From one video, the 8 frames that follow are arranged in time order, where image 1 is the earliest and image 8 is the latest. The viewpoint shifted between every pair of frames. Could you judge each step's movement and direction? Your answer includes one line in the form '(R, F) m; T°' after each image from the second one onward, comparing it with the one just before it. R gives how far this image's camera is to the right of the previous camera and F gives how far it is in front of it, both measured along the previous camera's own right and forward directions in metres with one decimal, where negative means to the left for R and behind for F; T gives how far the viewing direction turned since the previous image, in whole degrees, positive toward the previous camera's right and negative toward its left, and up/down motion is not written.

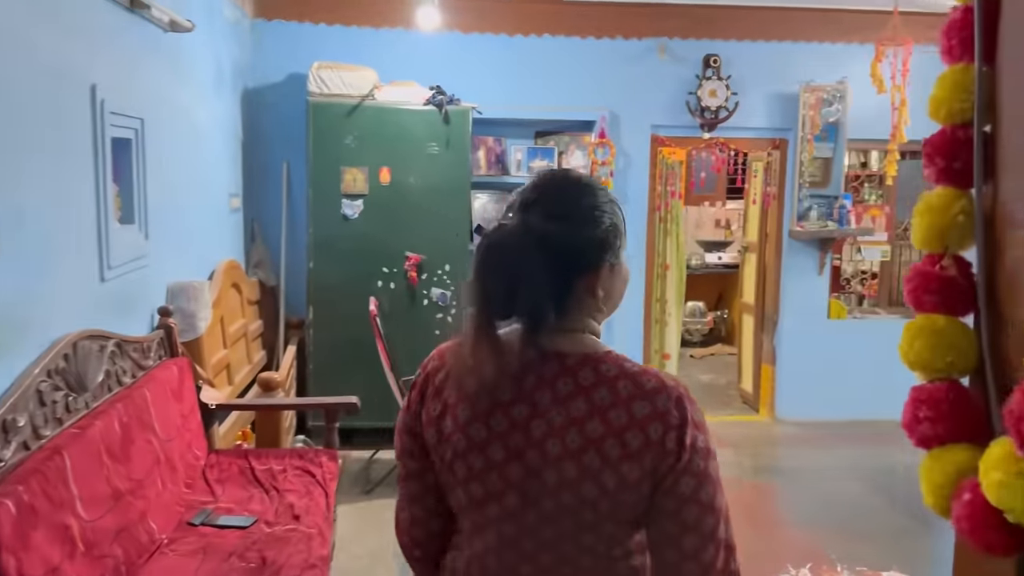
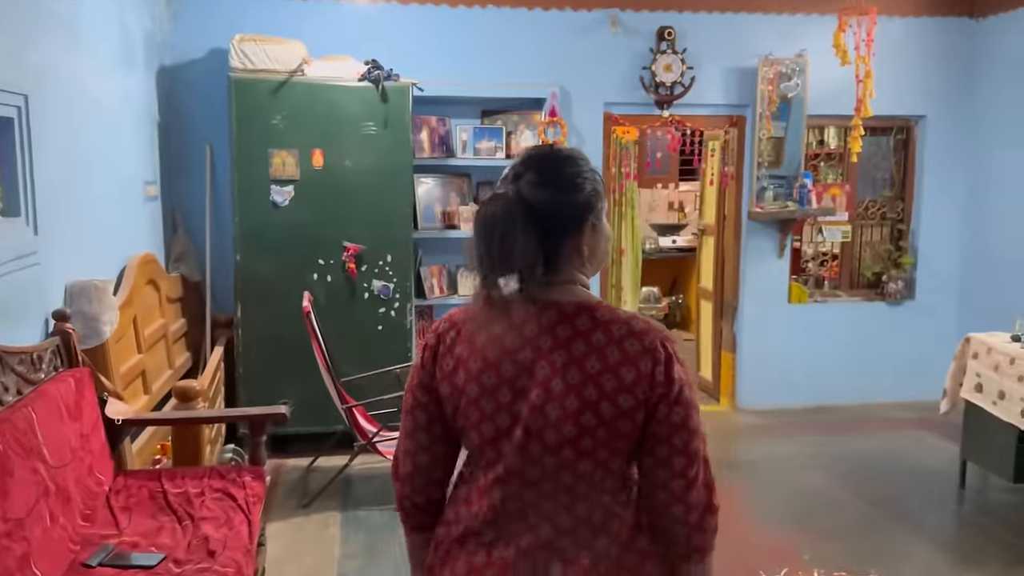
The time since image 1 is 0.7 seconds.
(0.0, +0.3) m; +3°
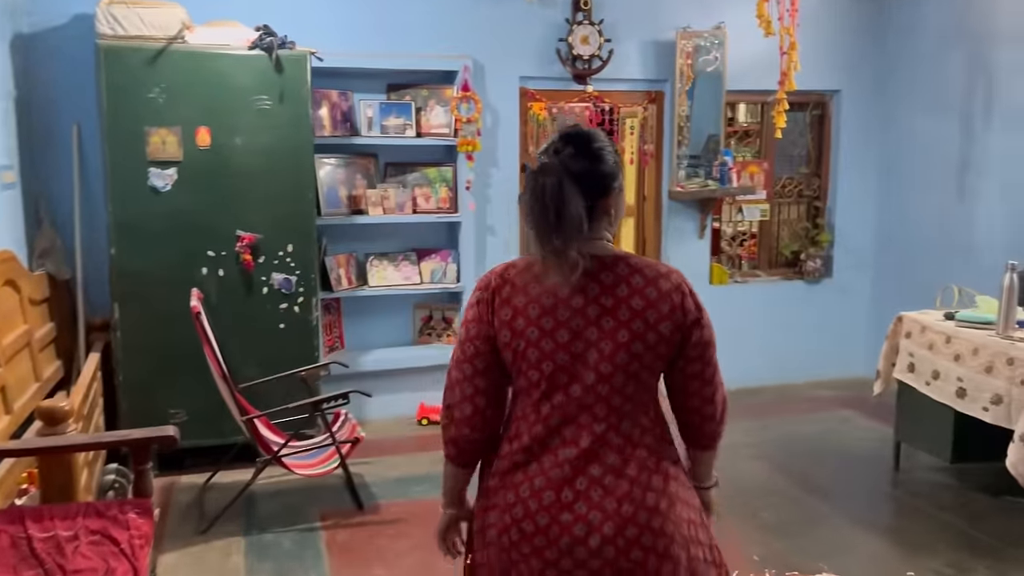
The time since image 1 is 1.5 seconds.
(-0.1, +0.3) m; +7°
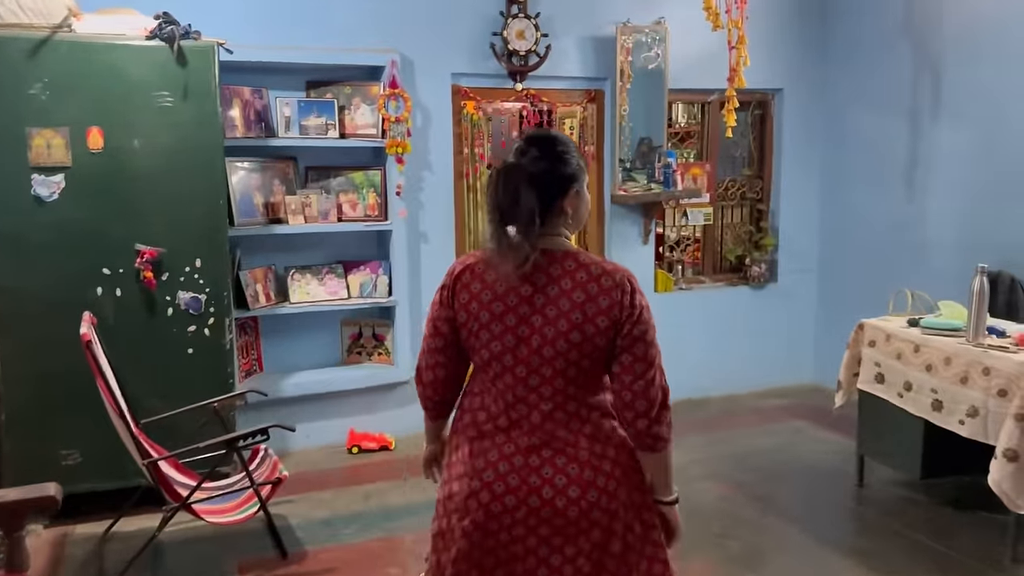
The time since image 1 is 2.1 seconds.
(-0.1, +0.3) m; +5°
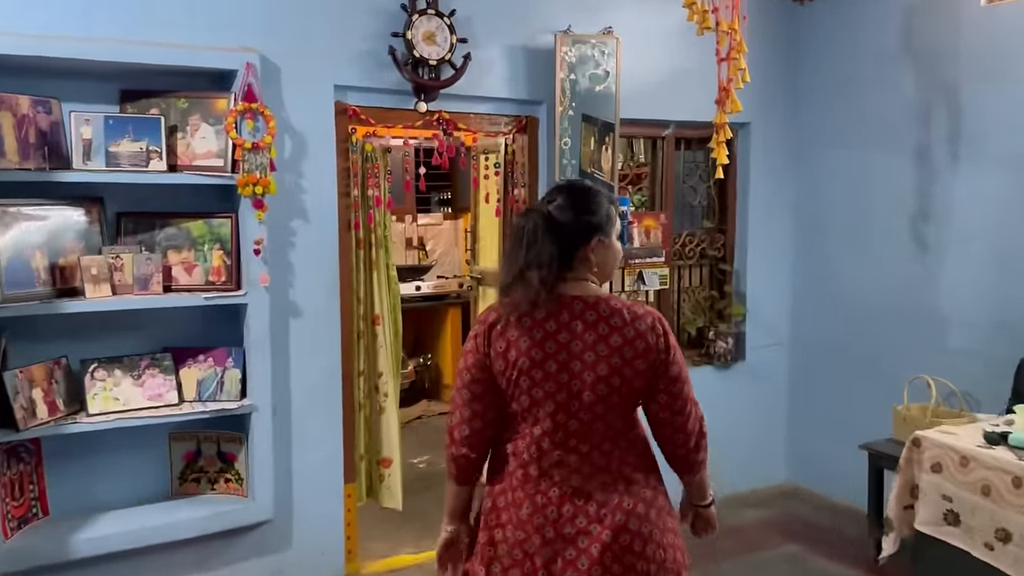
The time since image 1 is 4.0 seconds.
(-0.1, +1.1) m; +8°
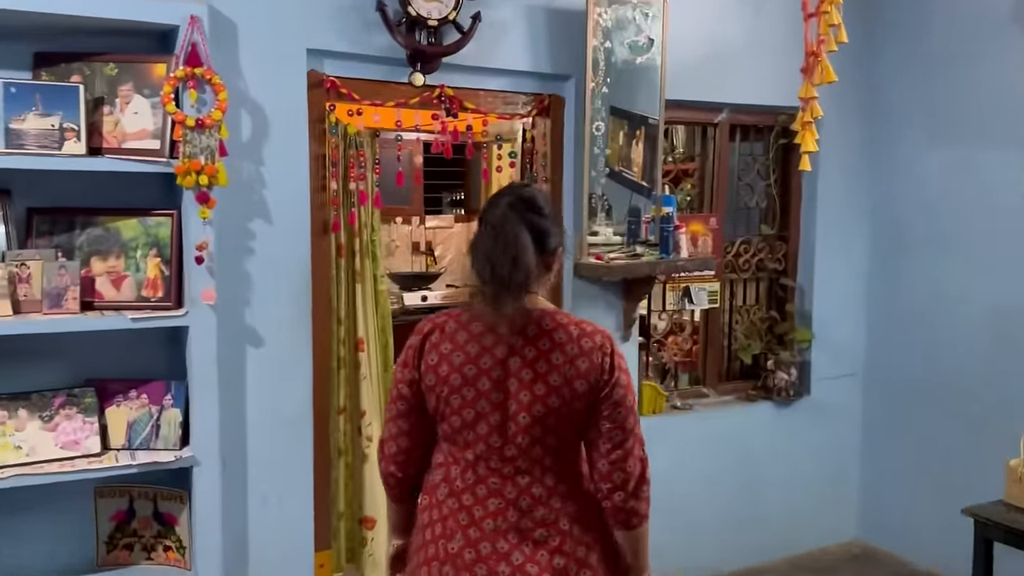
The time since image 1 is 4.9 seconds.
(0.0, +0.6) m; -1°
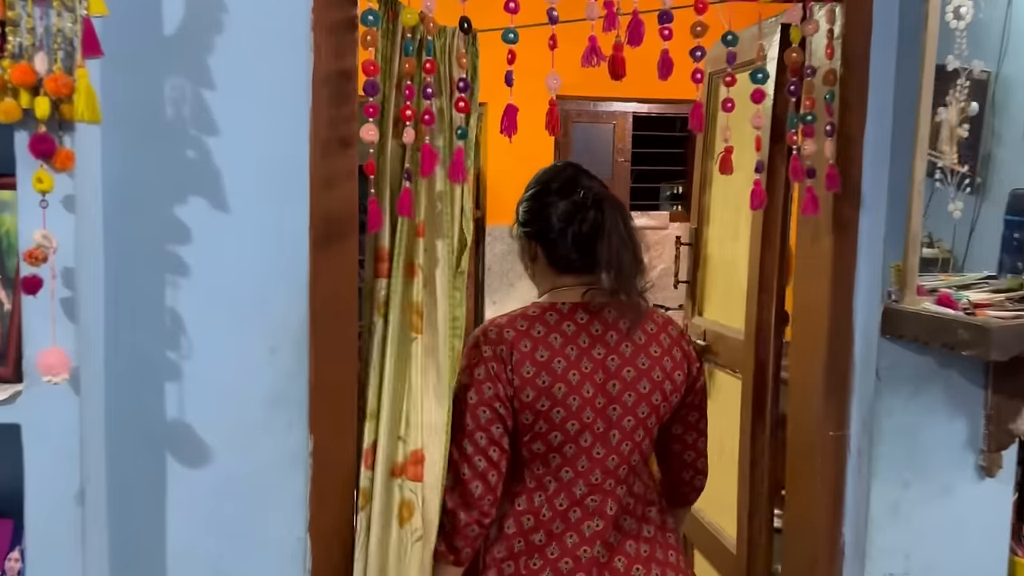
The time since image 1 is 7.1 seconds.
(0.0, +1.3) m; -16°
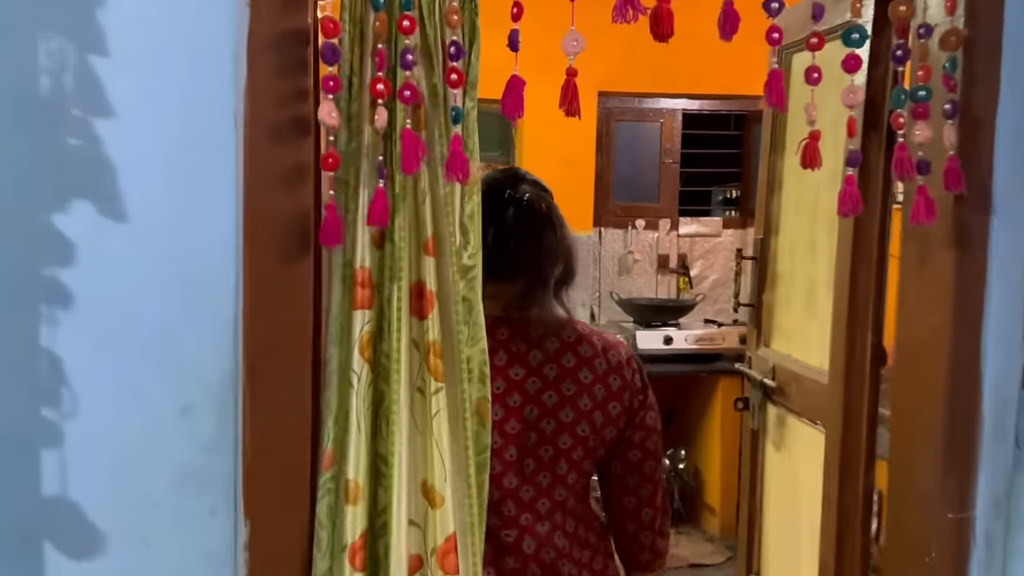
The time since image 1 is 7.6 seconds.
(0.0, +0.3) m; -3°
